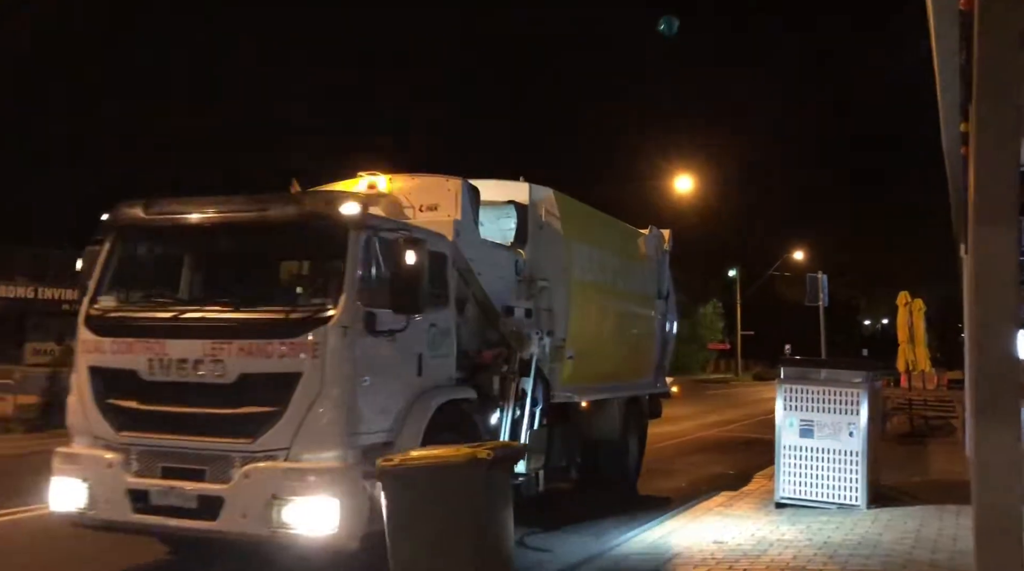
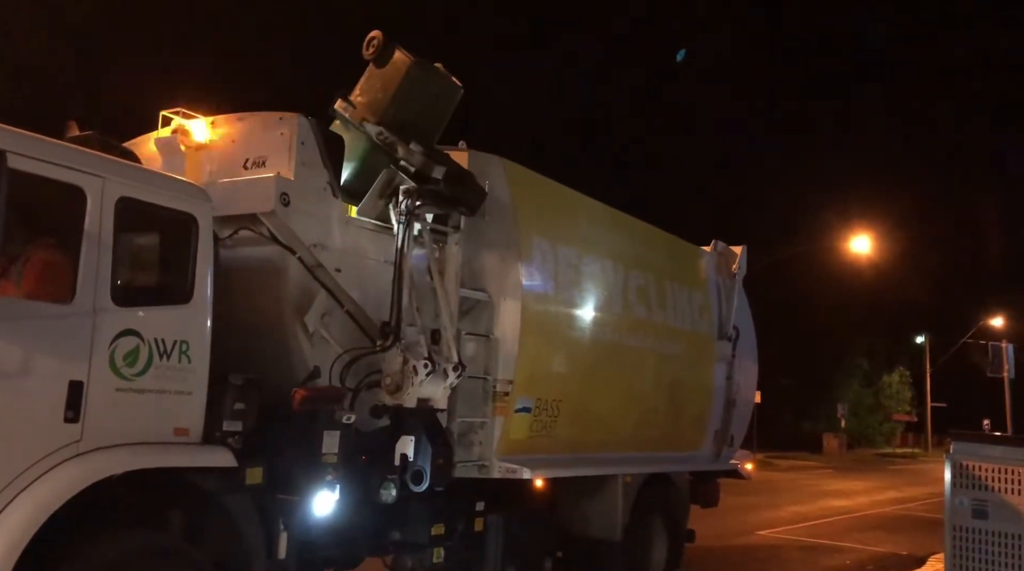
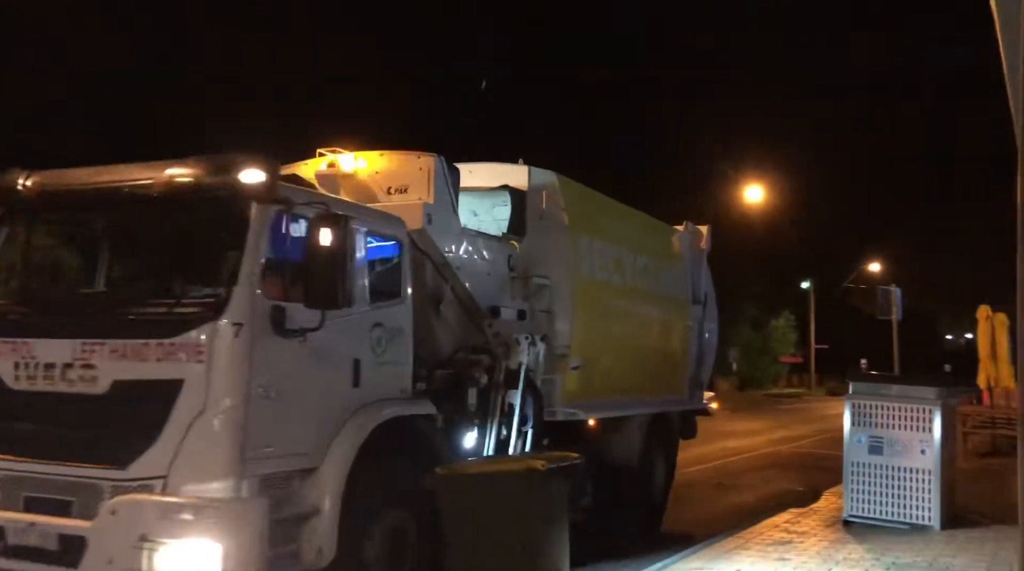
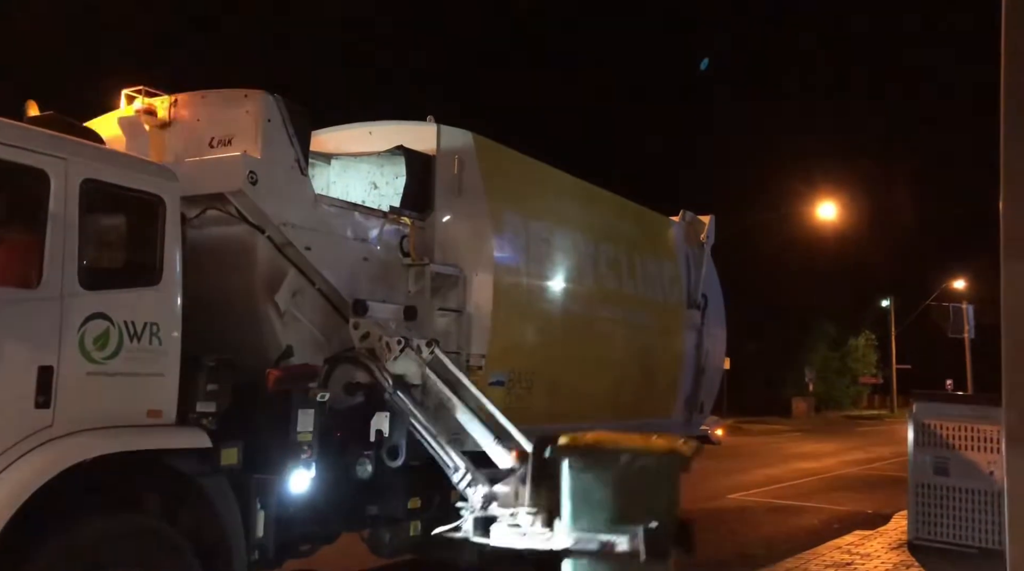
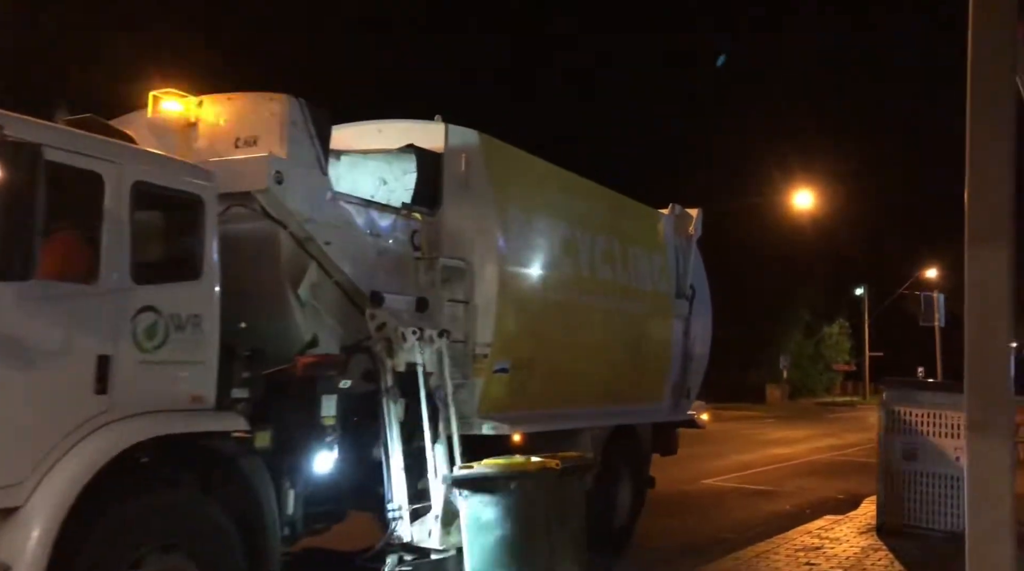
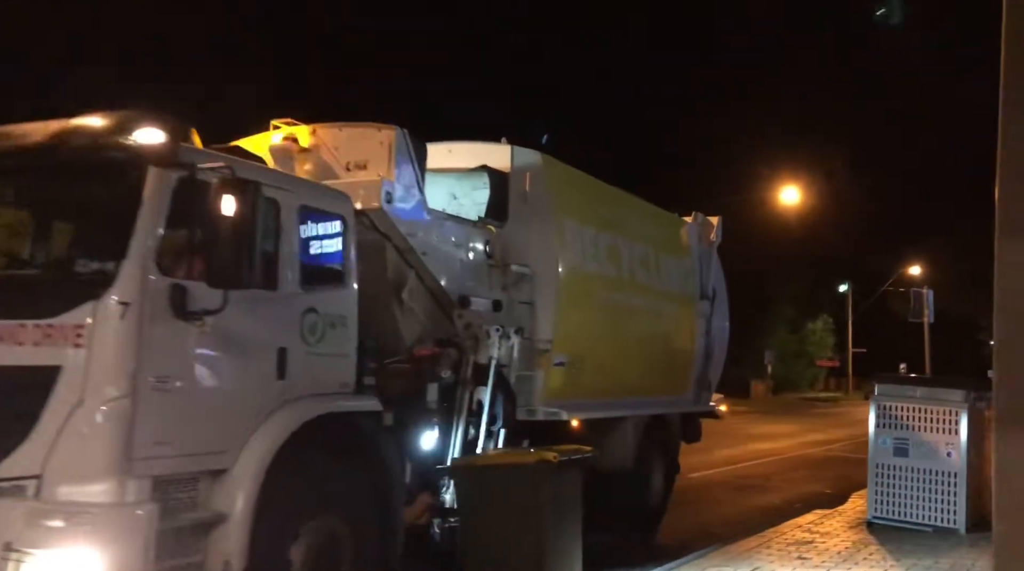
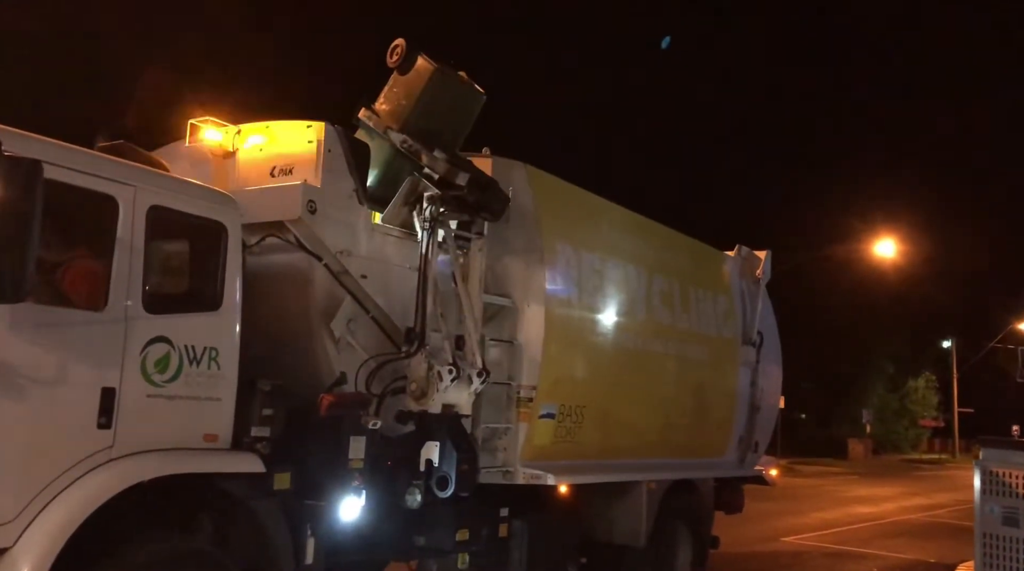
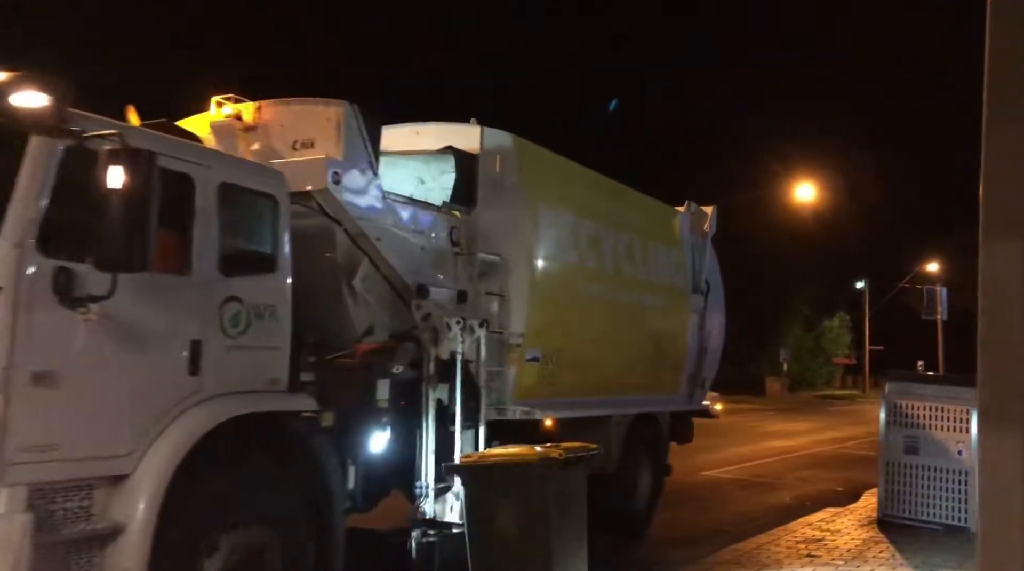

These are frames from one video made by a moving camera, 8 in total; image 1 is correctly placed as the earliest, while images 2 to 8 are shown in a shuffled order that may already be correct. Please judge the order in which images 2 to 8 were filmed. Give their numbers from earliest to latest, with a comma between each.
3, 6, 8, 5, 4, 7, 2
